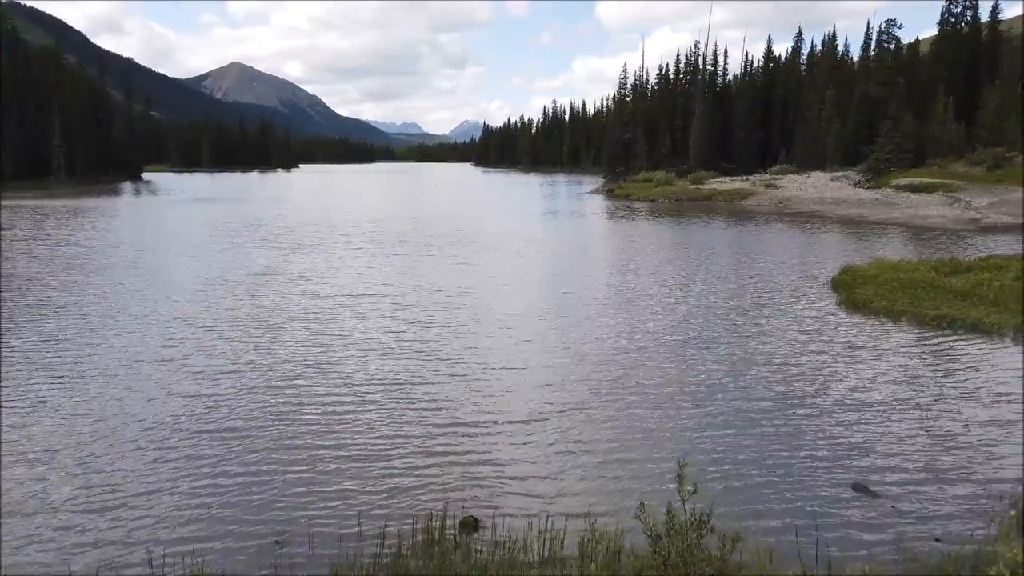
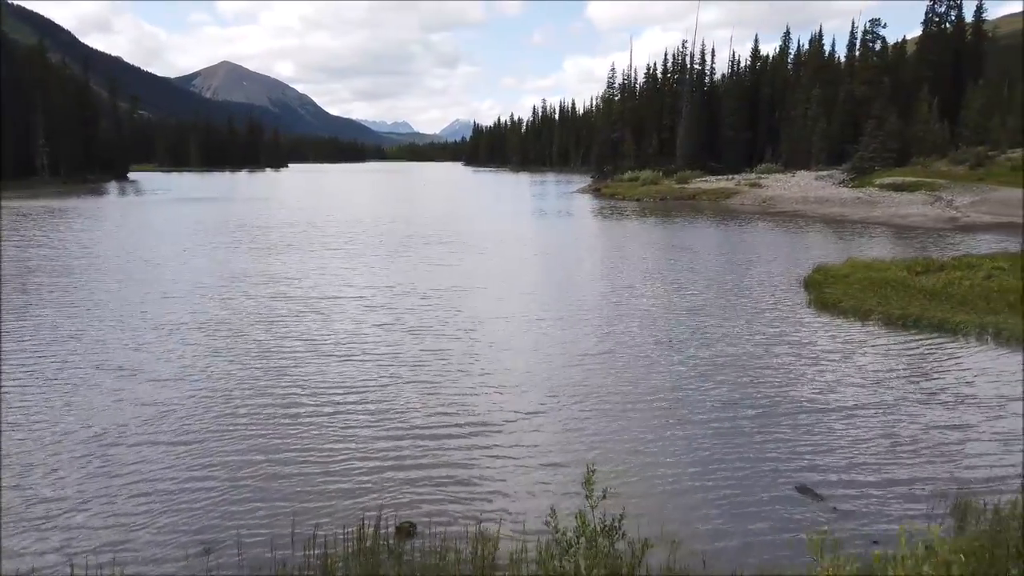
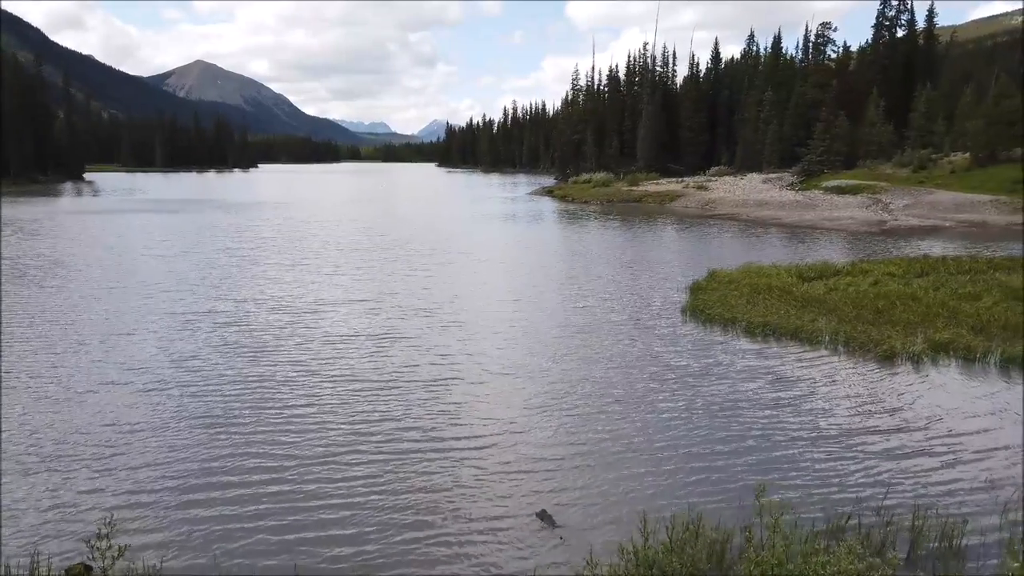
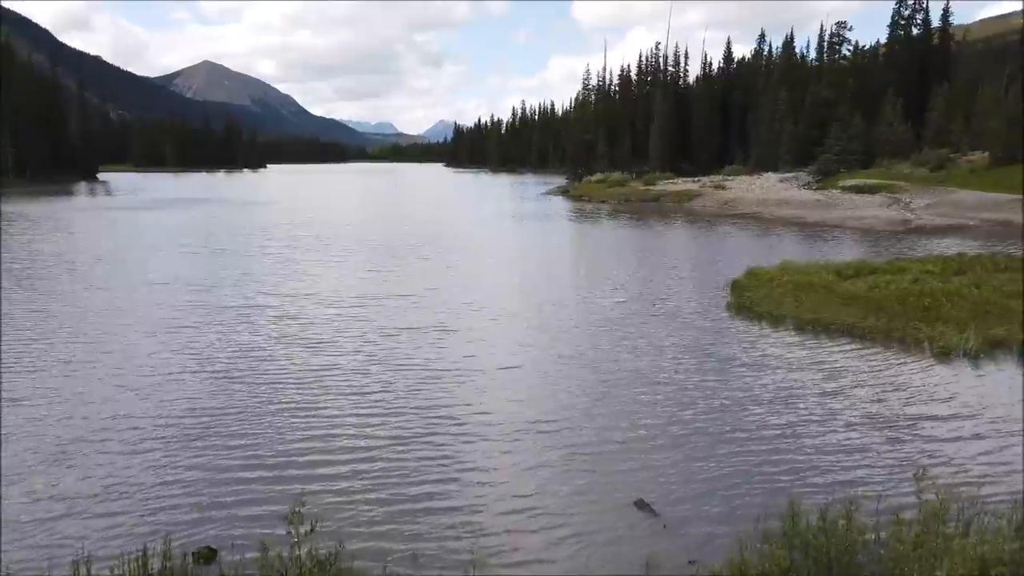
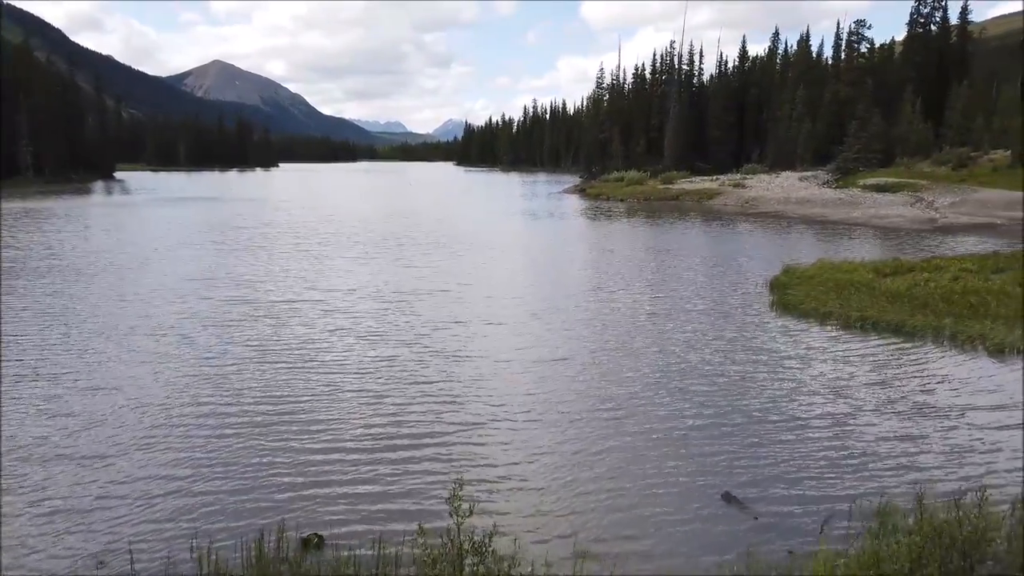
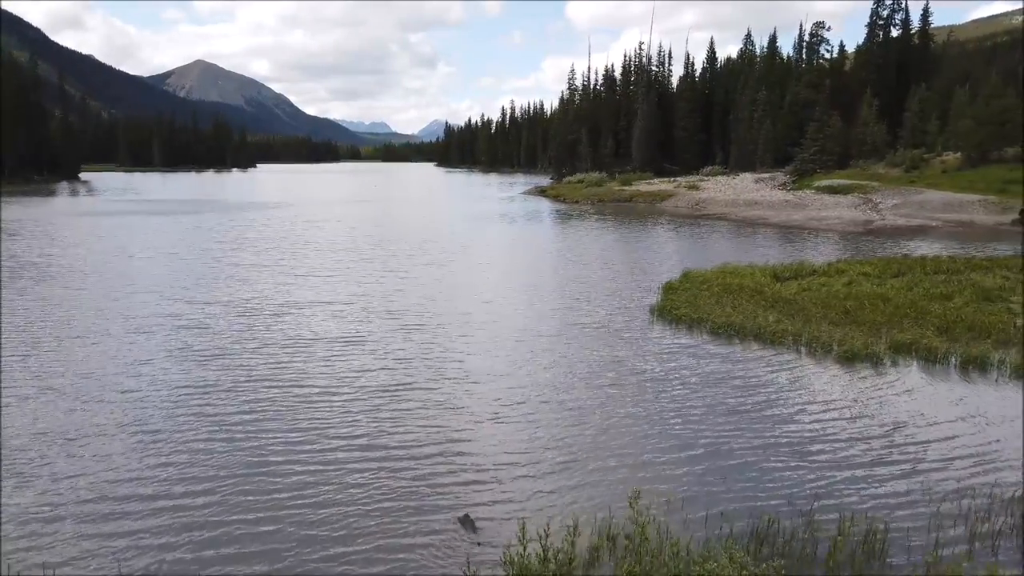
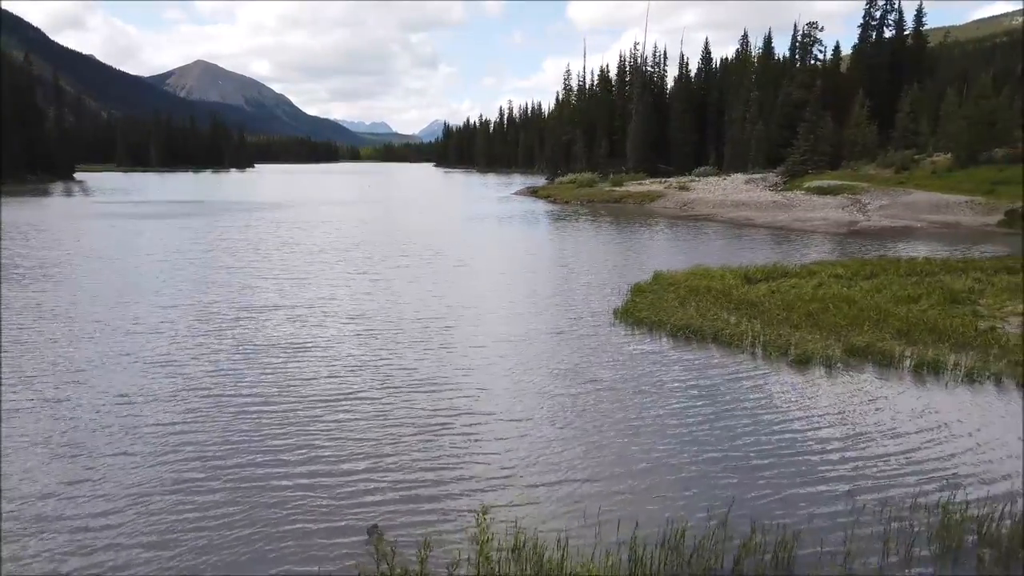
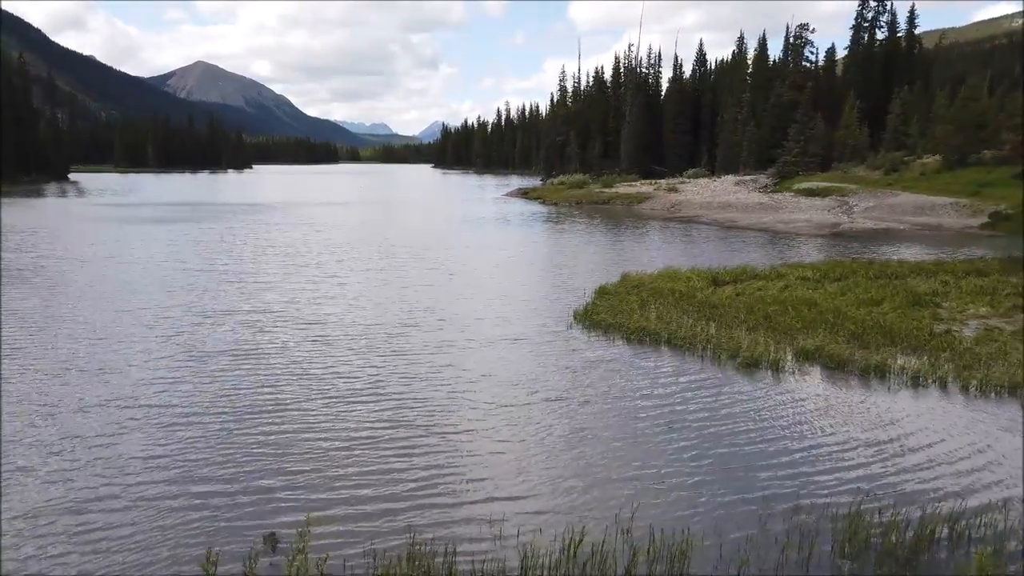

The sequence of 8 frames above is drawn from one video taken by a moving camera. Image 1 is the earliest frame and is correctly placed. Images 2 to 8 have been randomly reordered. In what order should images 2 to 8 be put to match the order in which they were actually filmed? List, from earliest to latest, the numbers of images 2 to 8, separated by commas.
2, 5, 4, 3, 6, 7, 8
